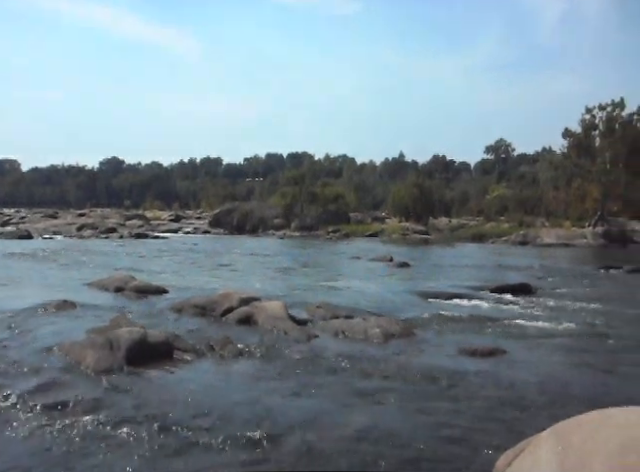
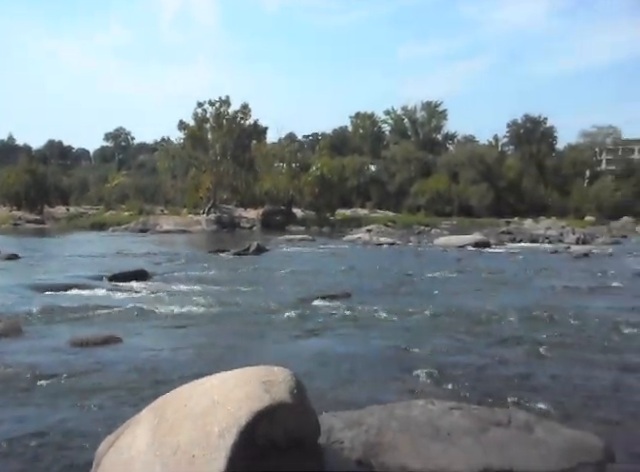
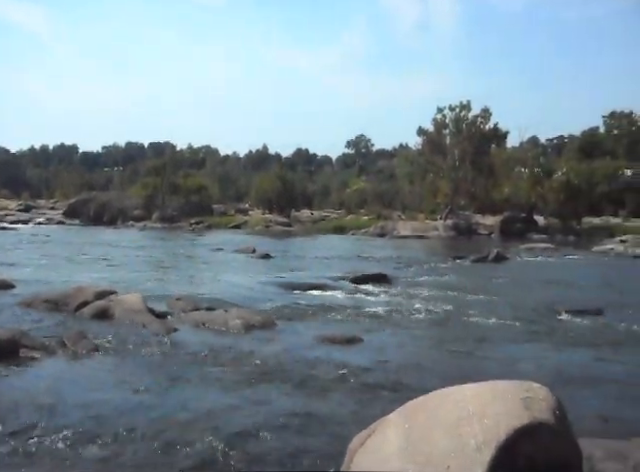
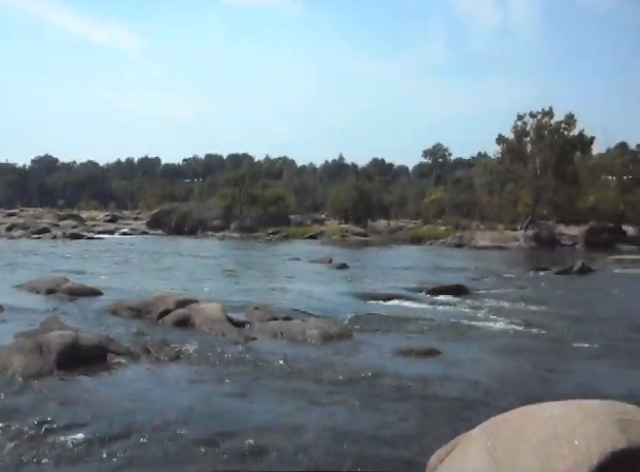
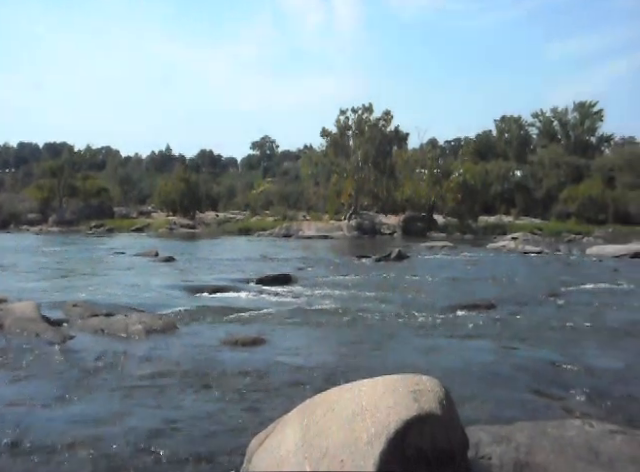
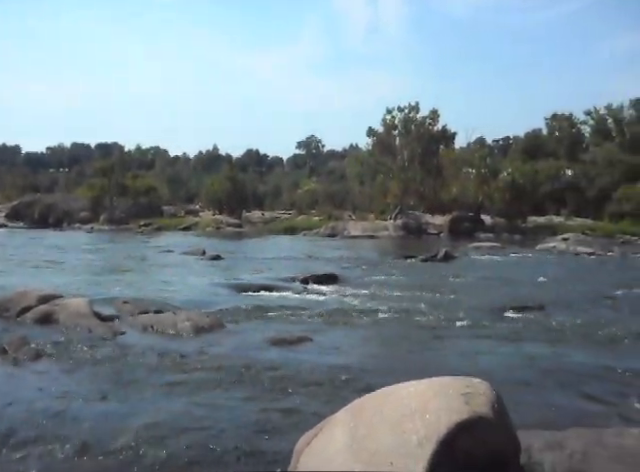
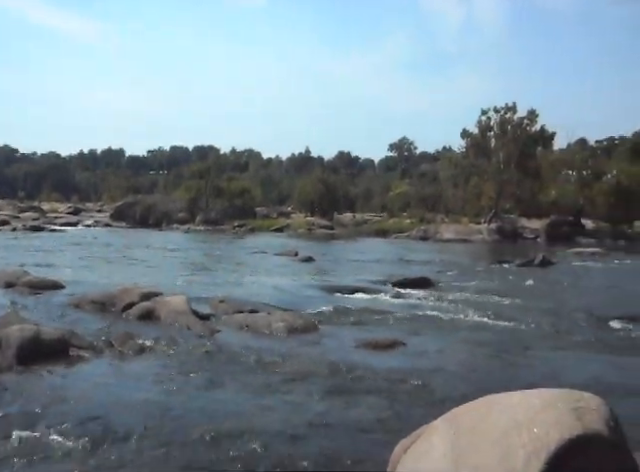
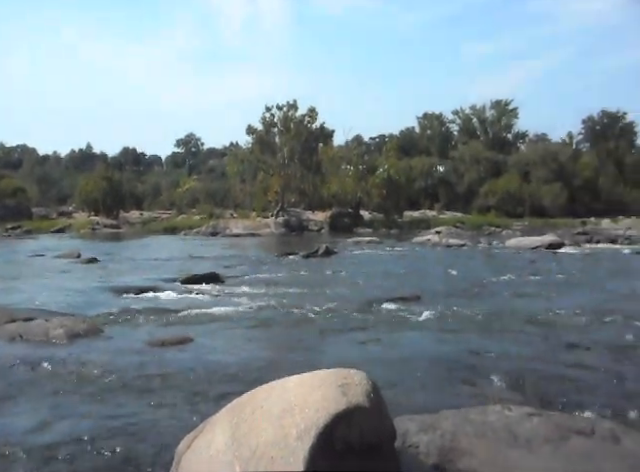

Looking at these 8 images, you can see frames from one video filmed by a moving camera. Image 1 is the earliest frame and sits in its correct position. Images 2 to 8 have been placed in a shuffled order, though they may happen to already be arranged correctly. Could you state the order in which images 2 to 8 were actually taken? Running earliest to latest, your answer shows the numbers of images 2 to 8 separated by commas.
4, 7, 3, 6, 5, 8, 2
